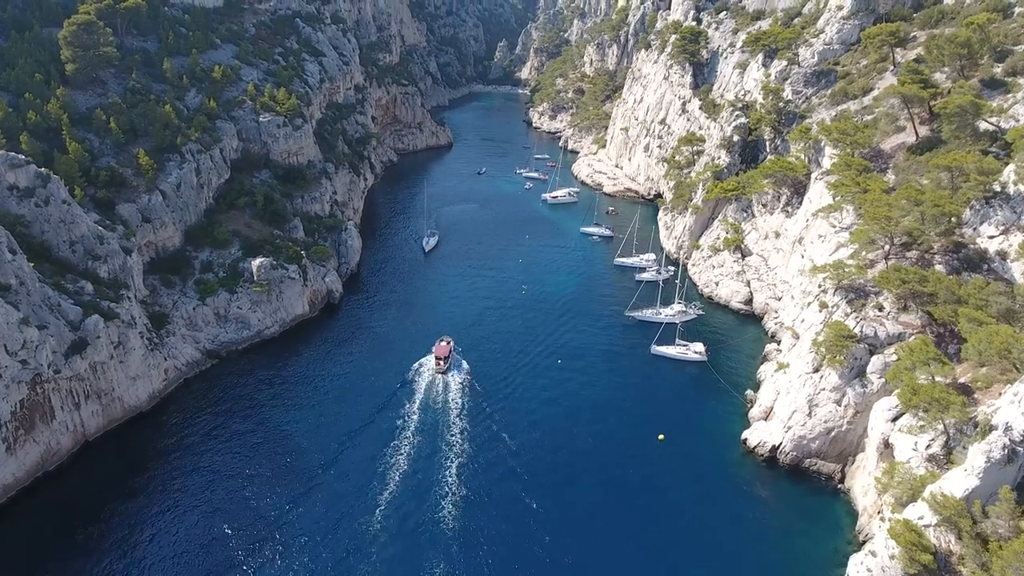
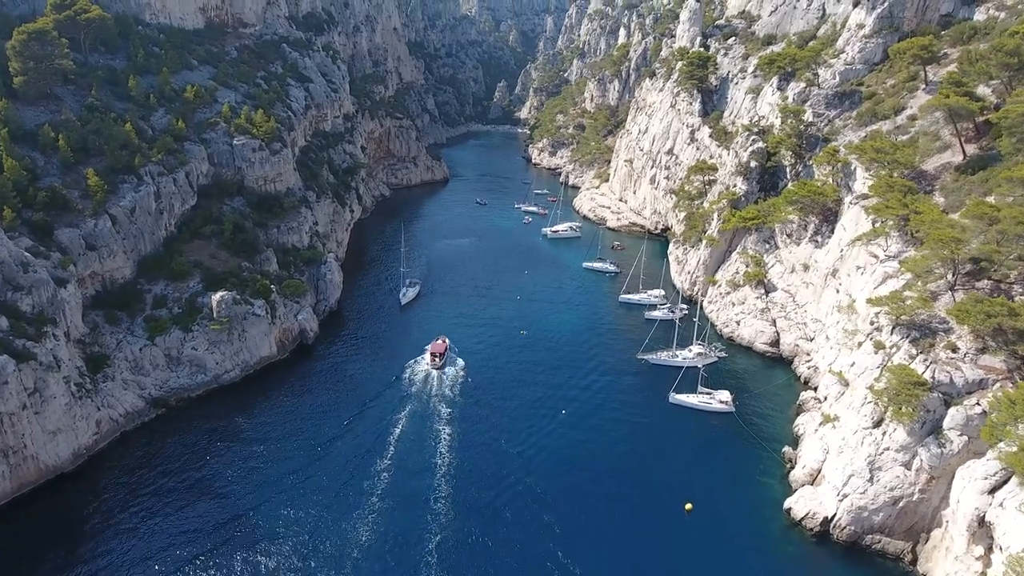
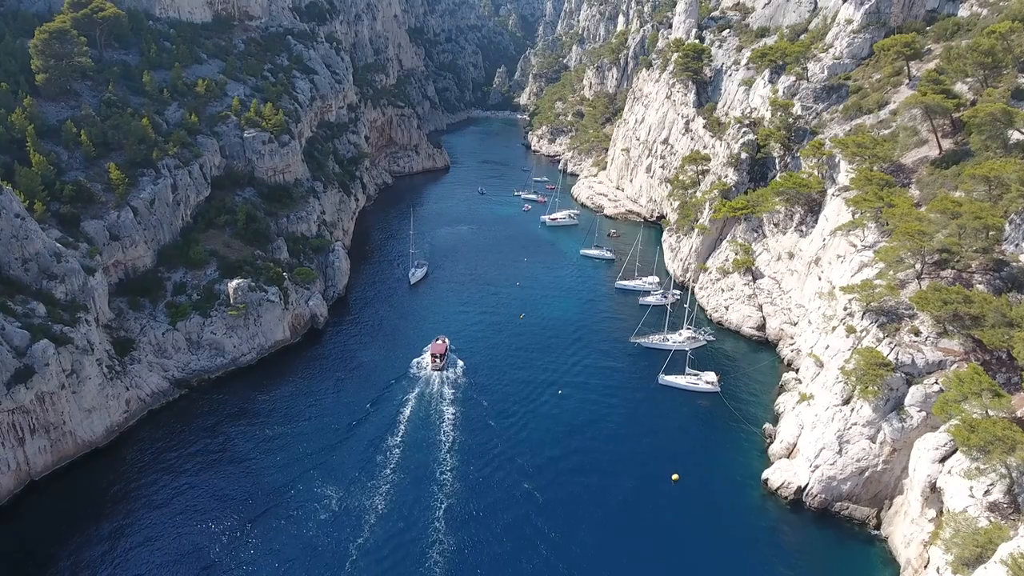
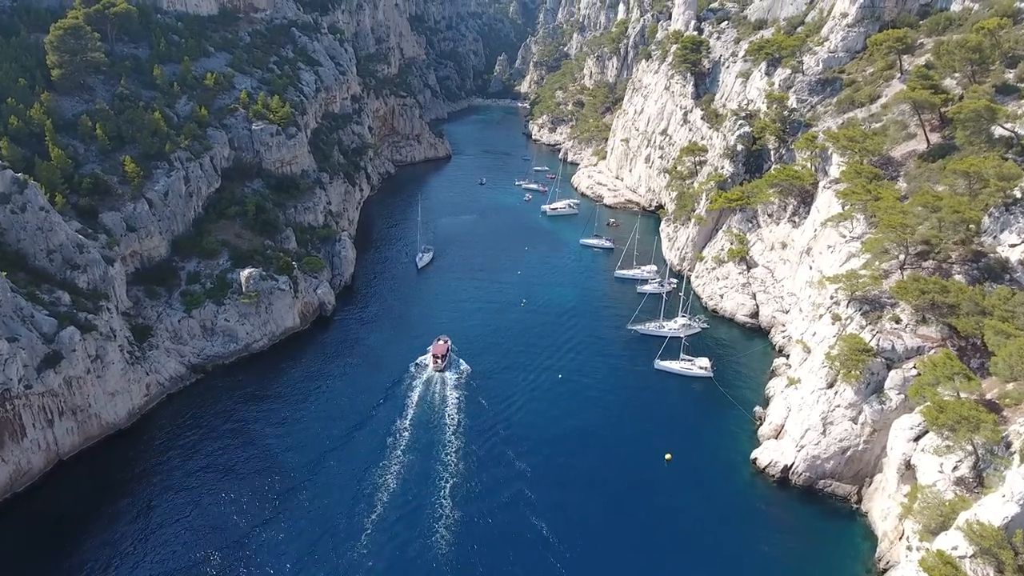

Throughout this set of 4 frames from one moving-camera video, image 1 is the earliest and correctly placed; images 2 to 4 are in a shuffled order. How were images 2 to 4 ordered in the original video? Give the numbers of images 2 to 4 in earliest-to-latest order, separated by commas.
4, 3, 2
